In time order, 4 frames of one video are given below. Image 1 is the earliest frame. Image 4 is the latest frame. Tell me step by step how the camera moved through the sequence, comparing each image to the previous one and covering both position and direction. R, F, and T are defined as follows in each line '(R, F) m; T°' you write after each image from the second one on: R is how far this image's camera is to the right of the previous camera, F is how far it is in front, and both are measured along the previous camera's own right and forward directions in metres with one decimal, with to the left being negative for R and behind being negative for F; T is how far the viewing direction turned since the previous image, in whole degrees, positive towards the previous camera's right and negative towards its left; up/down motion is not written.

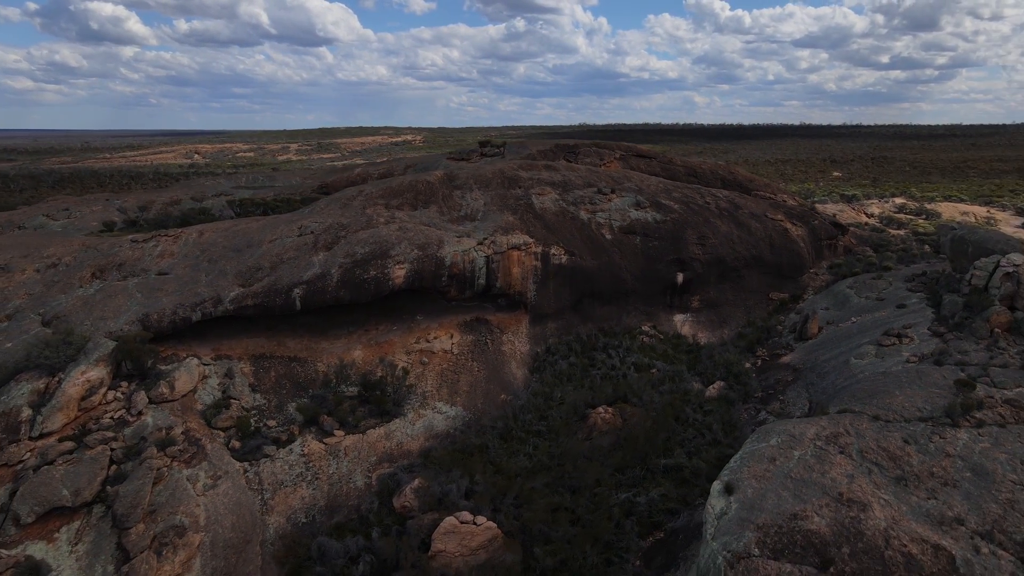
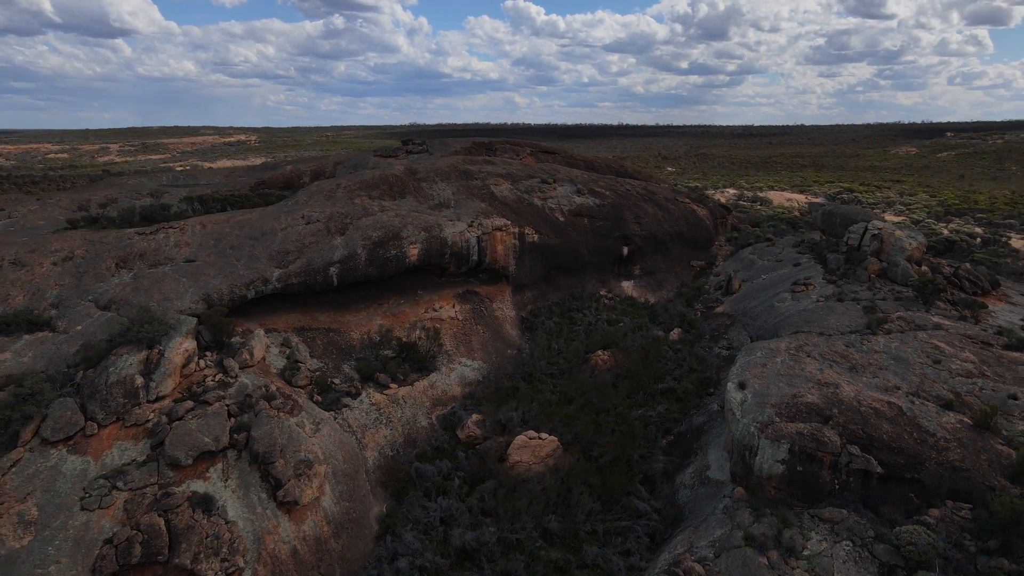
(-3.7, -2.3) m; +13°
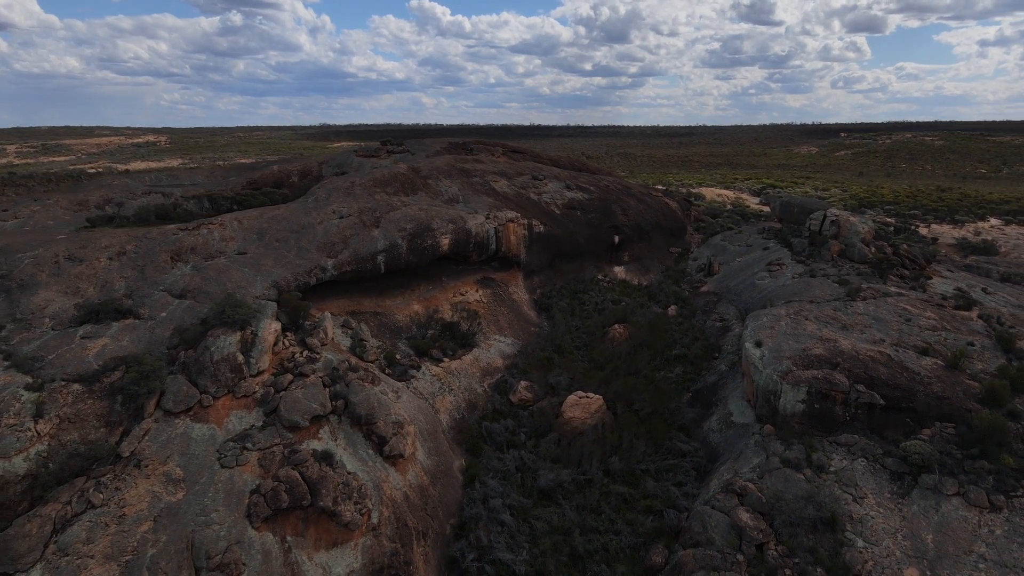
(-2.7, -1.8) m; +7°
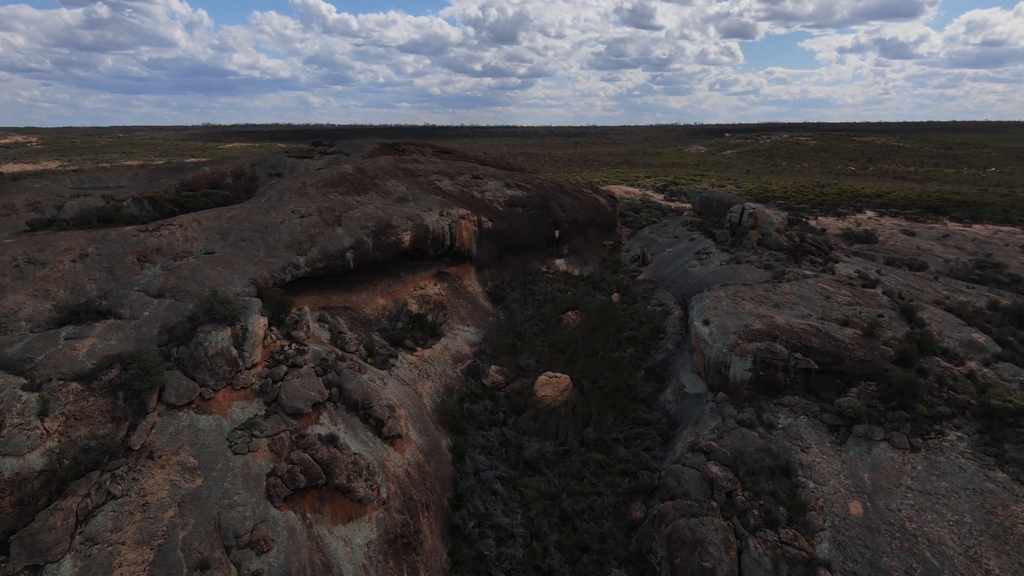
(-1.6, -1.0) m; +8°
